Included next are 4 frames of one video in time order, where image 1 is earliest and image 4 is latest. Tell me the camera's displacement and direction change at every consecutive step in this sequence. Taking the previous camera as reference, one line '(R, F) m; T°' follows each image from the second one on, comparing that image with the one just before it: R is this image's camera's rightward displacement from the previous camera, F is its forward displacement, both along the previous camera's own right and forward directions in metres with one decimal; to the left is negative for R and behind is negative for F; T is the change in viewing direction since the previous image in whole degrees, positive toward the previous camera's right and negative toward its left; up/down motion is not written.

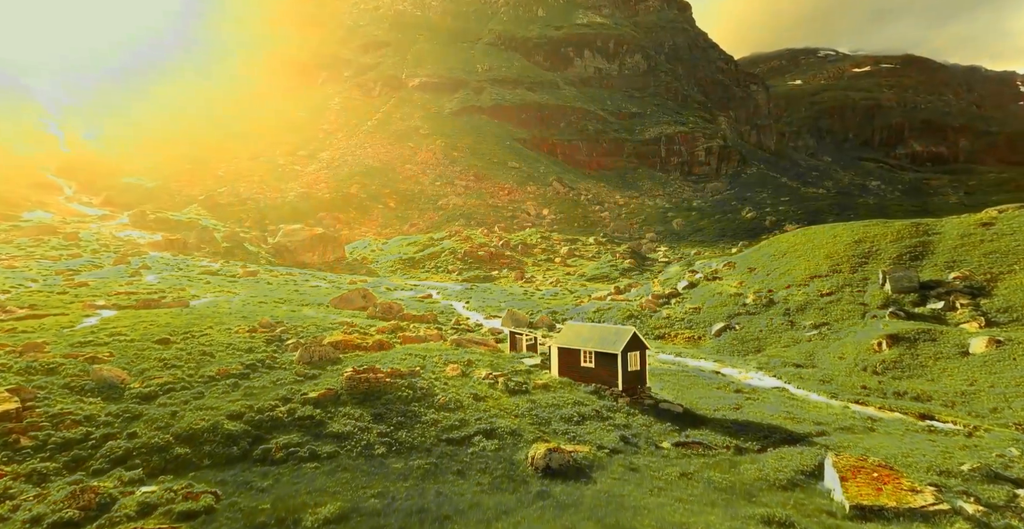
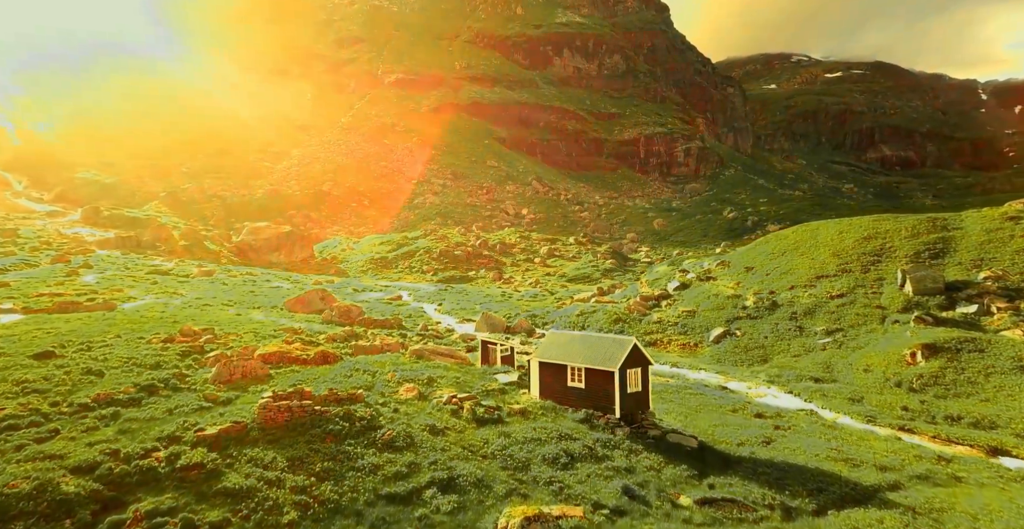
(+0.3, +5.7) m; +2°
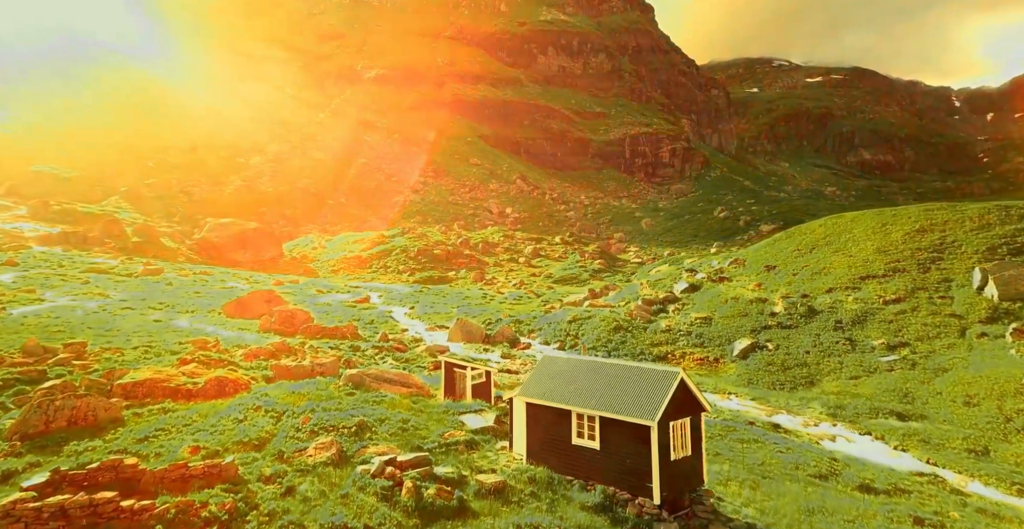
(+0.3, +8.5) m; +2°
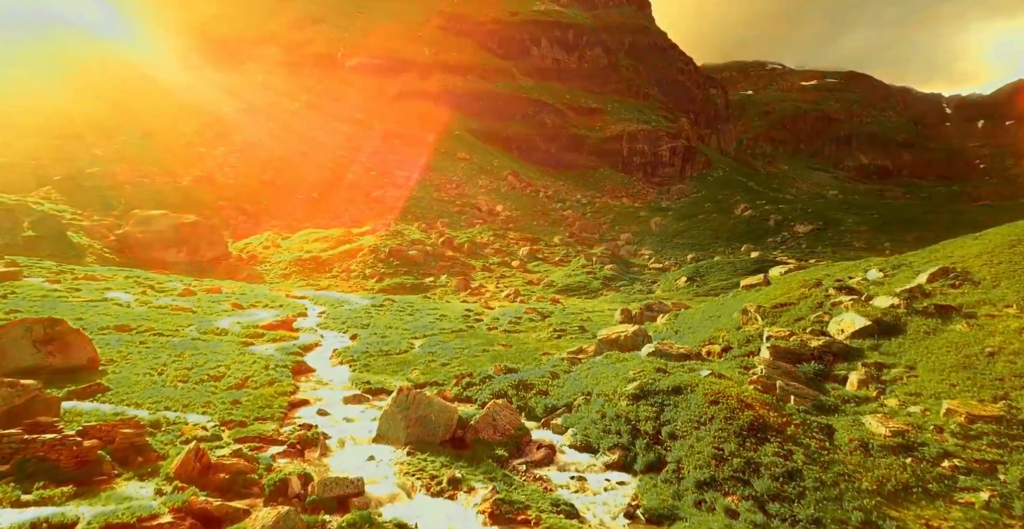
(-0.5, +25.2) m; +1°
